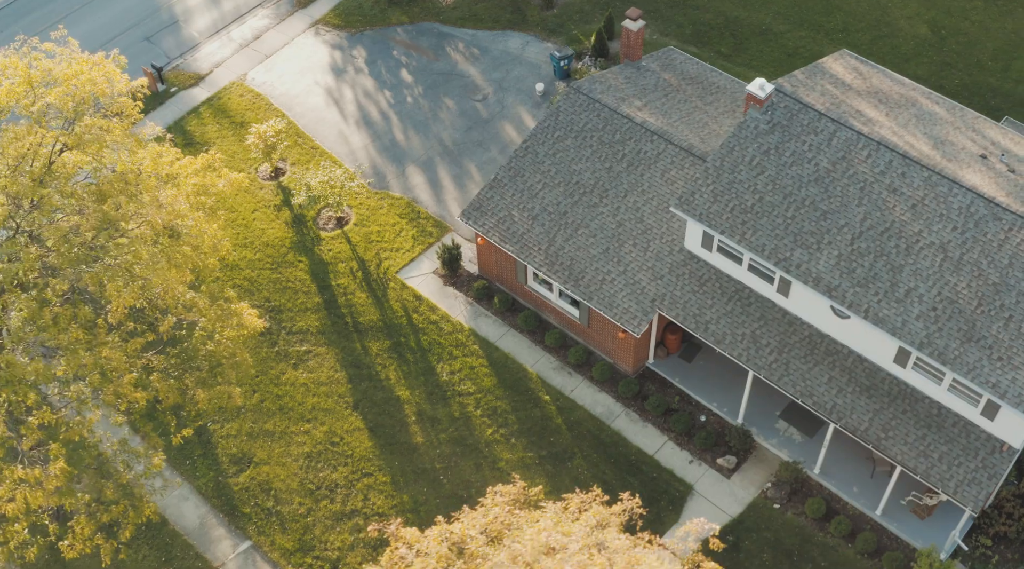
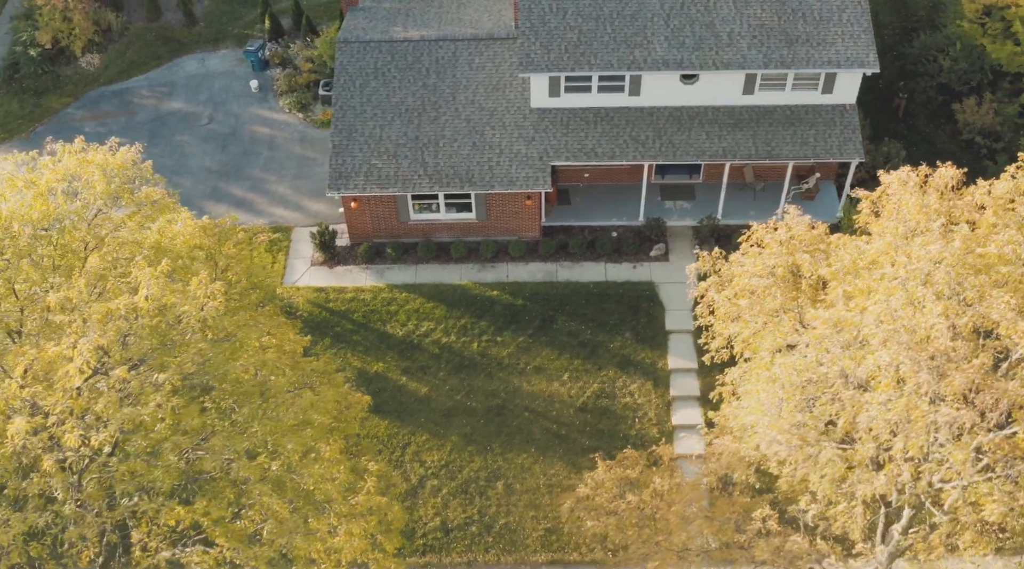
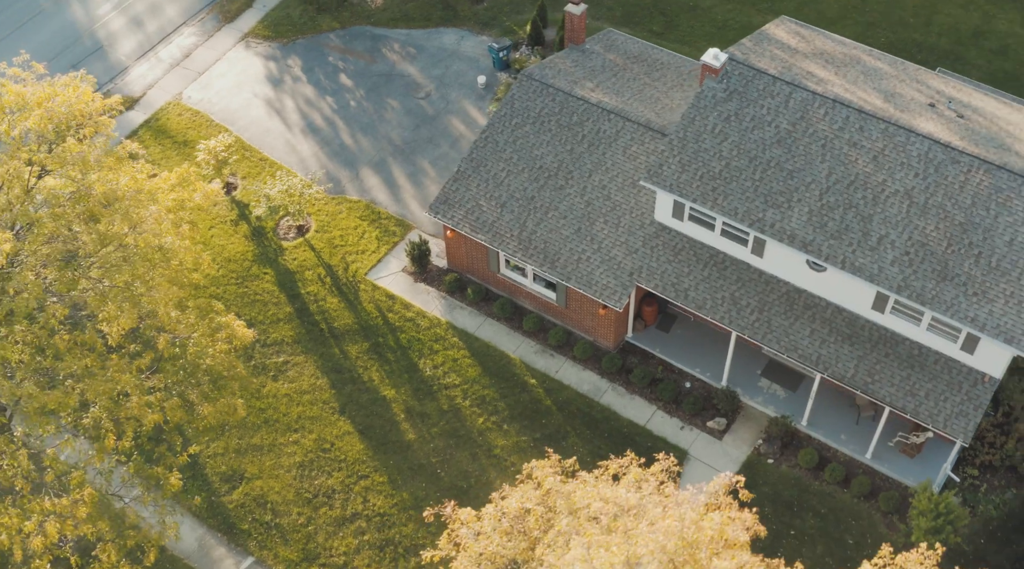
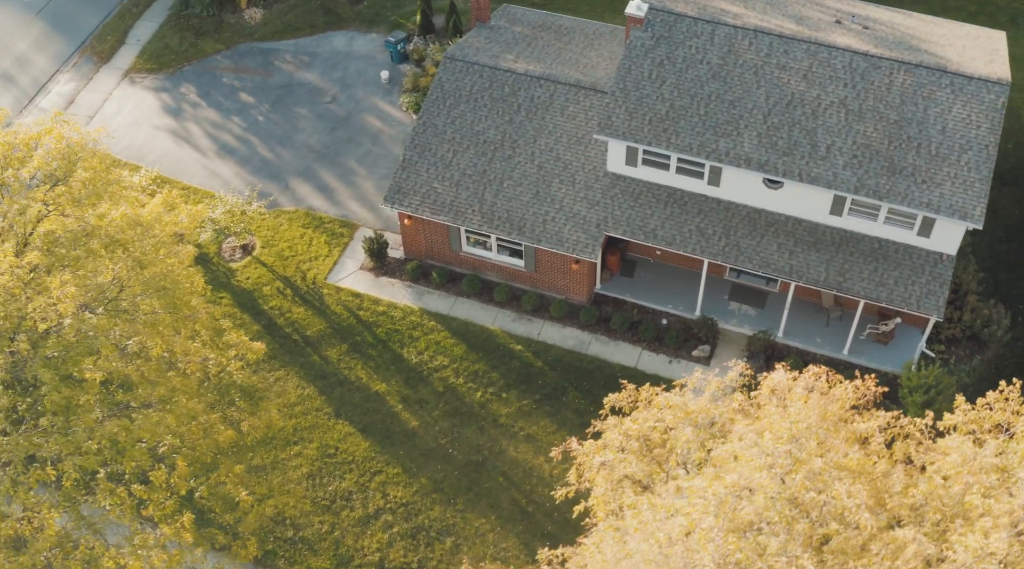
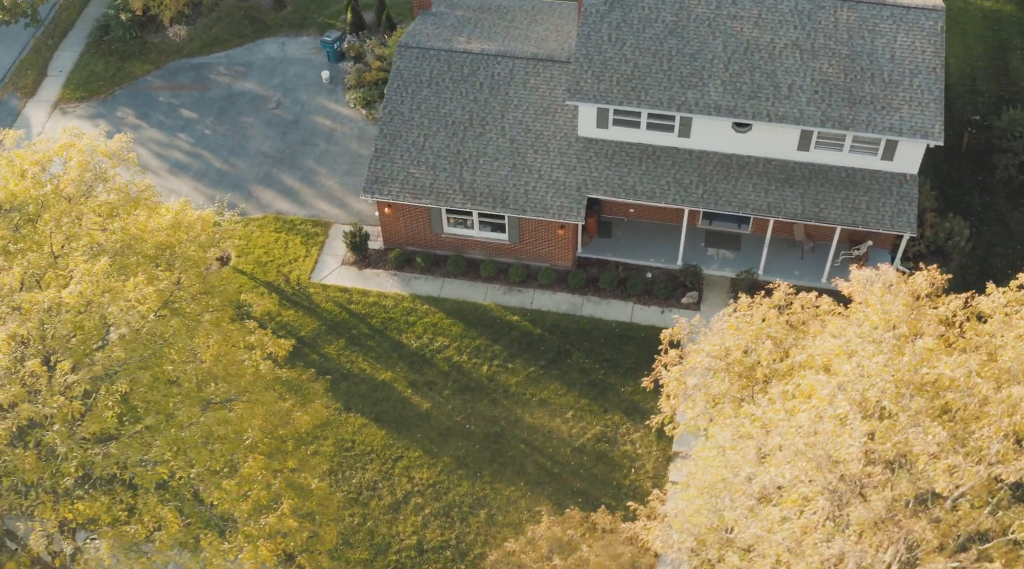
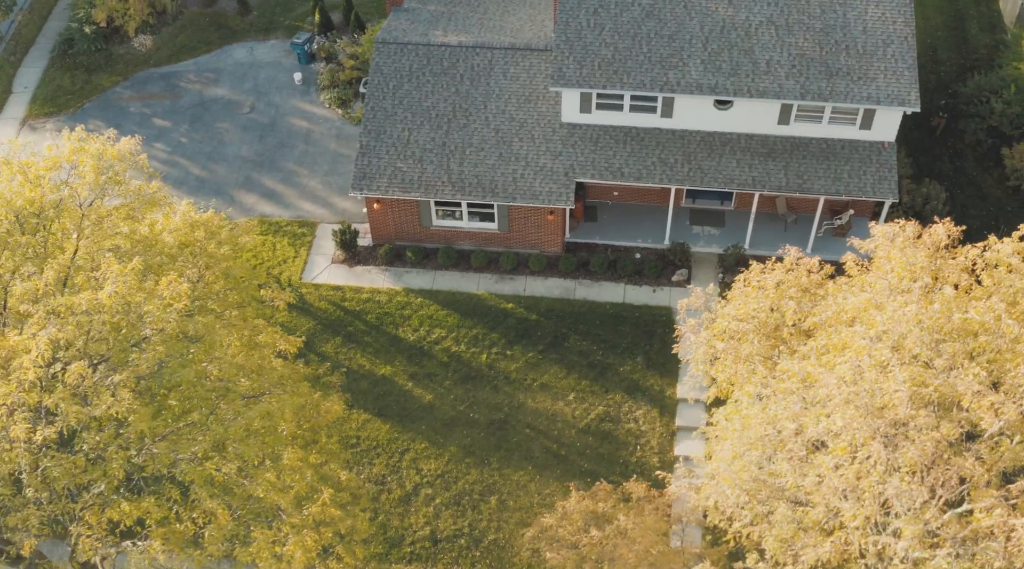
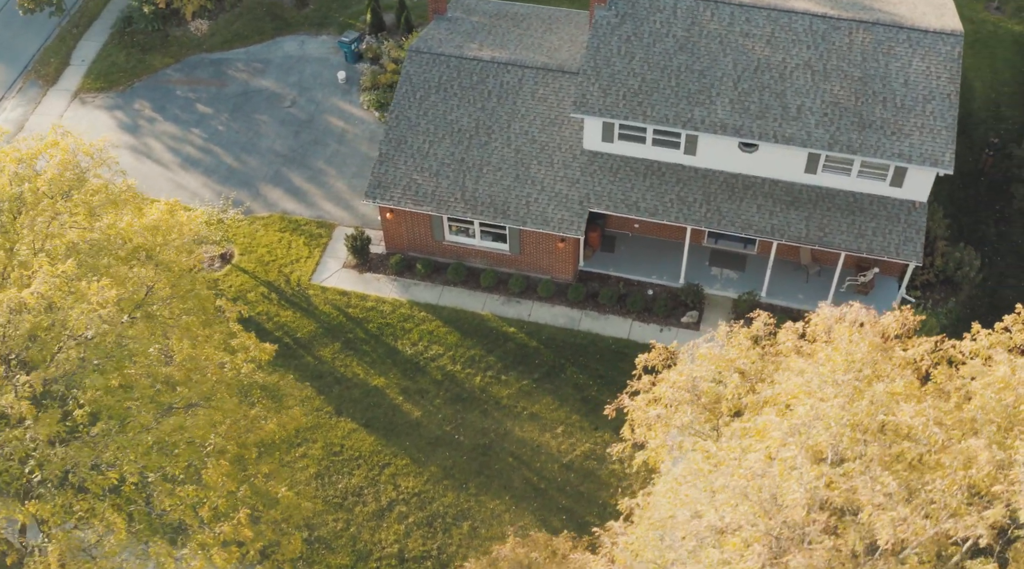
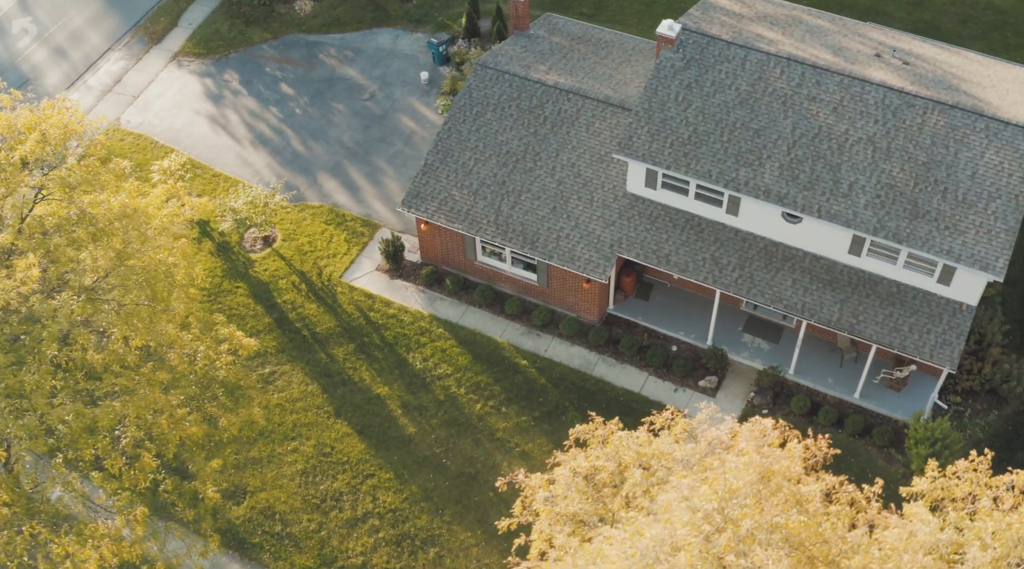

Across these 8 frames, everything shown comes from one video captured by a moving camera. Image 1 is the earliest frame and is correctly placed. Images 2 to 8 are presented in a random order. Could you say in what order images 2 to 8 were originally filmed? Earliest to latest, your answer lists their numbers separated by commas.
3, 8, 4, 7, 5, 6, 2
